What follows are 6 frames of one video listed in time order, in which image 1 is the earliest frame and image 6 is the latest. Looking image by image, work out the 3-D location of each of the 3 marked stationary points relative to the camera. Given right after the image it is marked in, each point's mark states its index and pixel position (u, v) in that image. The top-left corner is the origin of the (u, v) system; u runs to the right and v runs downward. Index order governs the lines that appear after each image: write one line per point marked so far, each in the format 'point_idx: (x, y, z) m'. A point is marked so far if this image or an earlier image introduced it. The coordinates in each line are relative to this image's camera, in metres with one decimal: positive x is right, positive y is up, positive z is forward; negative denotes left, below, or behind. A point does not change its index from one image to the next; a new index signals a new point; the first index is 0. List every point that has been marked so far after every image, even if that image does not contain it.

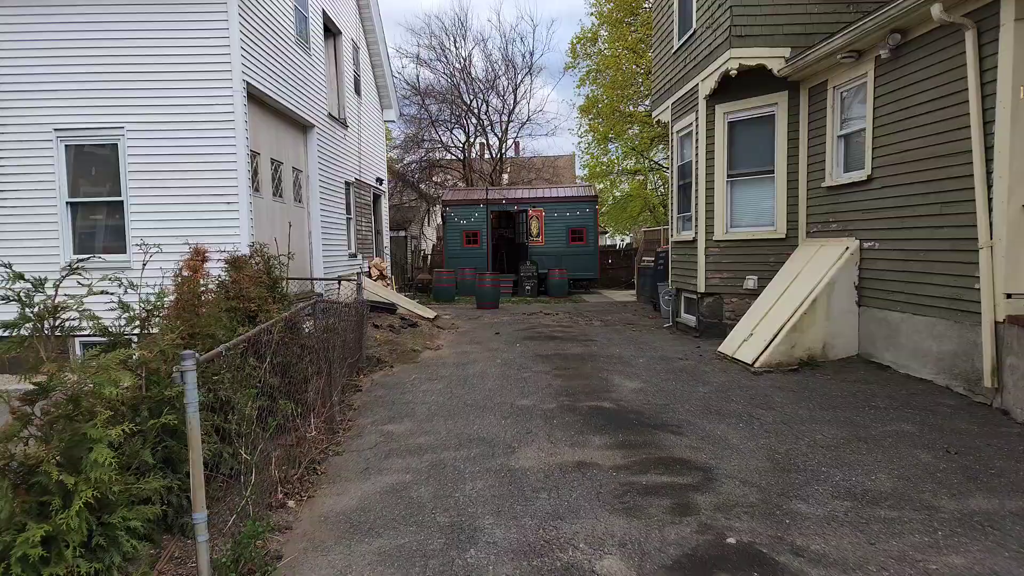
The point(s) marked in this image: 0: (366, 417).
0: (-1.4, -1.2, +5.4) m
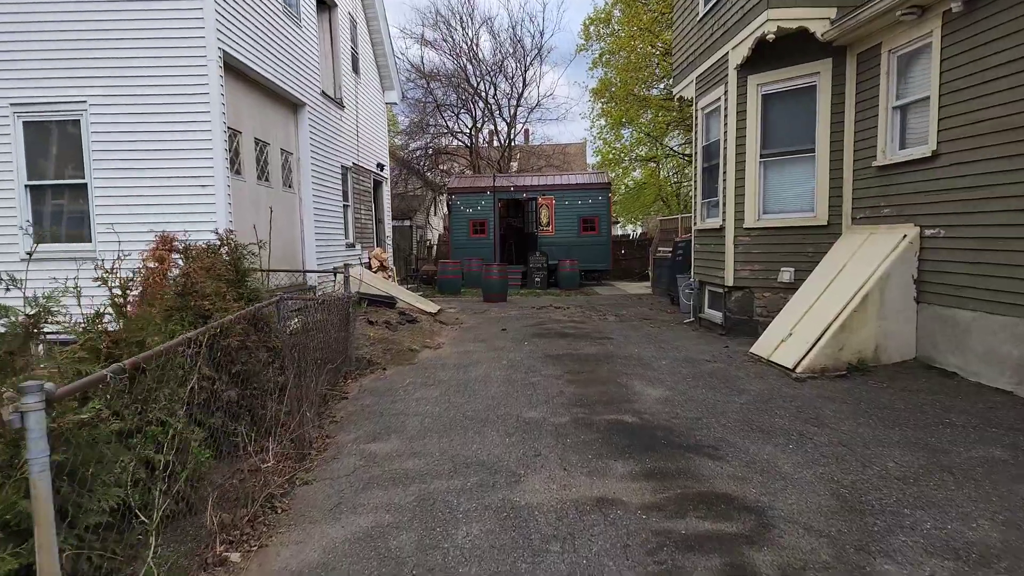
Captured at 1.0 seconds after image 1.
0: (-1.3, -1.2, +4.7) m
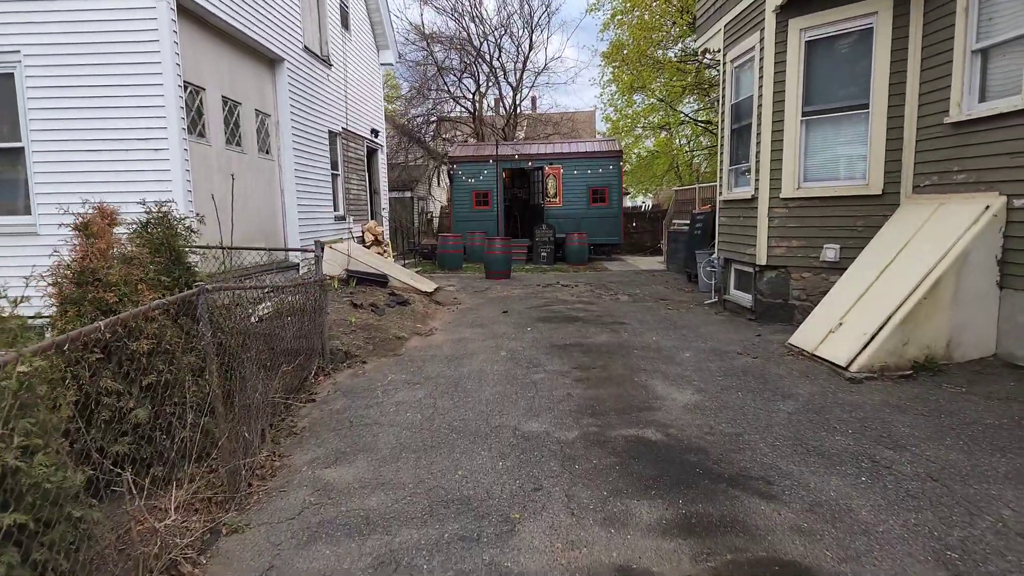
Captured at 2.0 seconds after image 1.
0: (-1.4, -1.1, +3.8) m
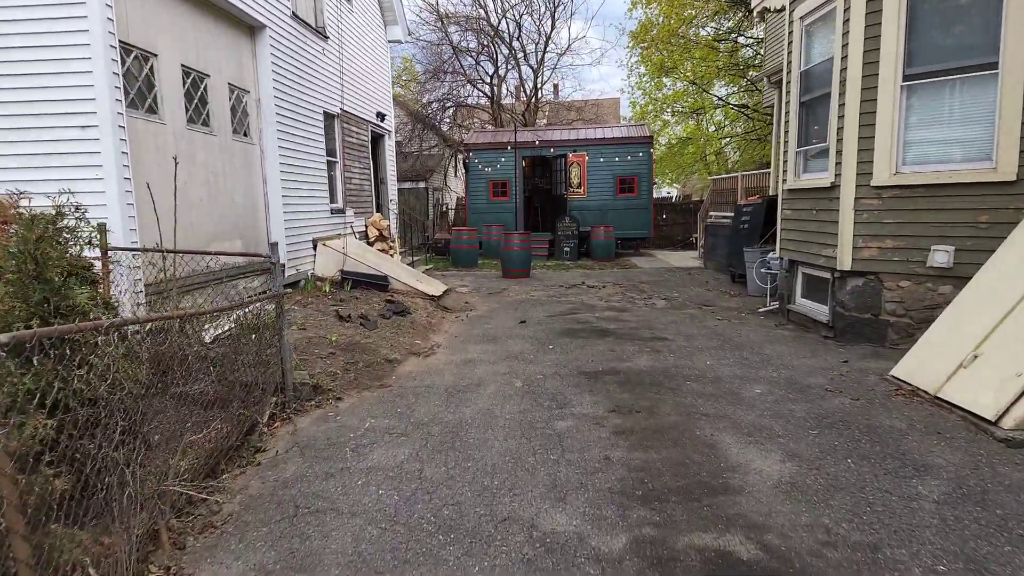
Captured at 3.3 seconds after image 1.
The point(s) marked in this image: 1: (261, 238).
0: (-1.3, -1.2, +2.5) m
1: (-3.3, +0.7, +7.5) m
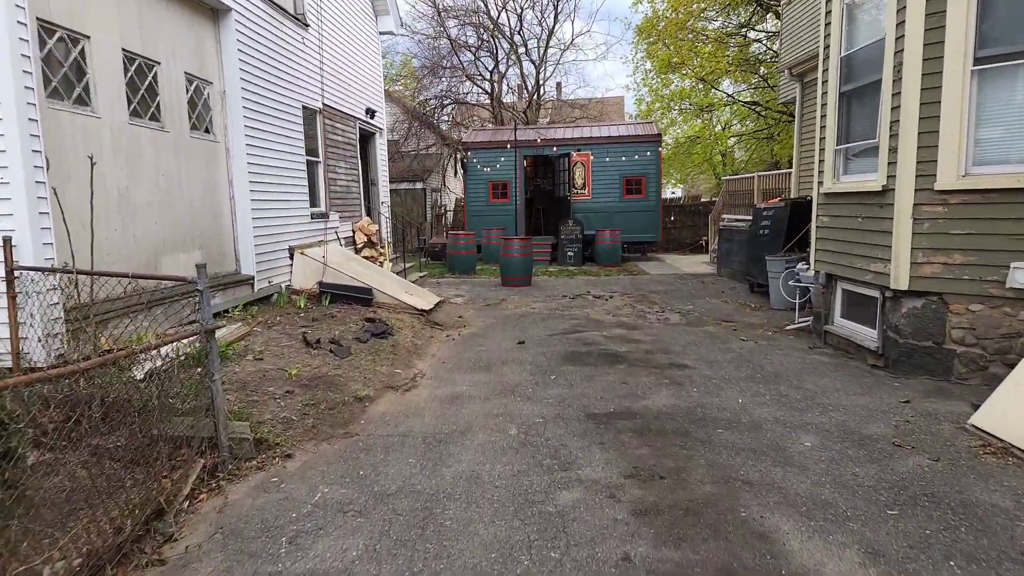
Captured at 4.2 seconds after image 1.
0: (-1.4, -1.4, +1.7) m
1: (-3.3, +0.5, +6.6) m
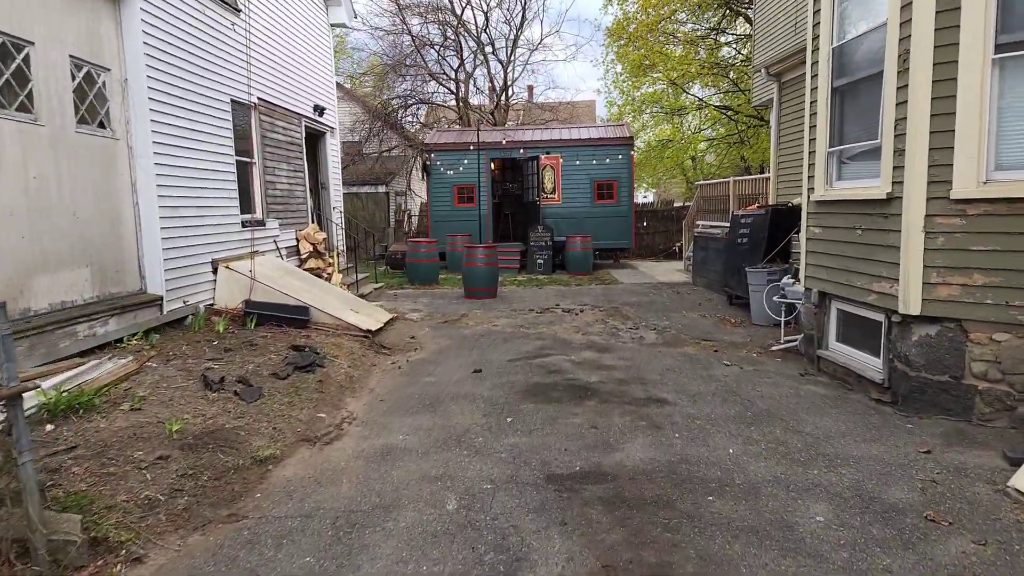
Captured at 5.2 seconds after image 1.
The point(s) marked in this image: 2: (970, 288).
0: (-1.6, -1.6, +0.8) m
1: (-3.7, +0.3, +5.7) m
2: (+3.1, 0.0, +3.8) m
